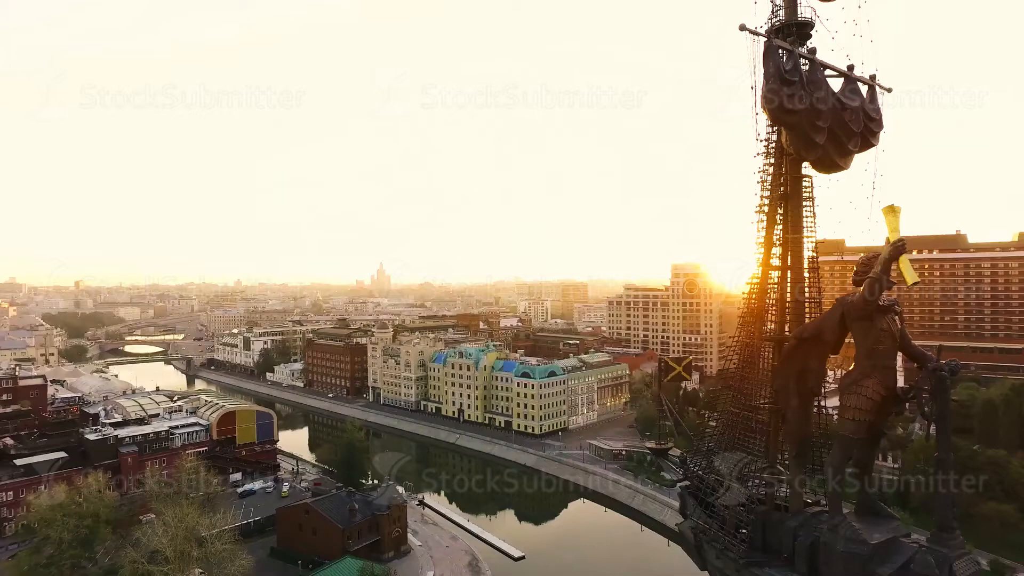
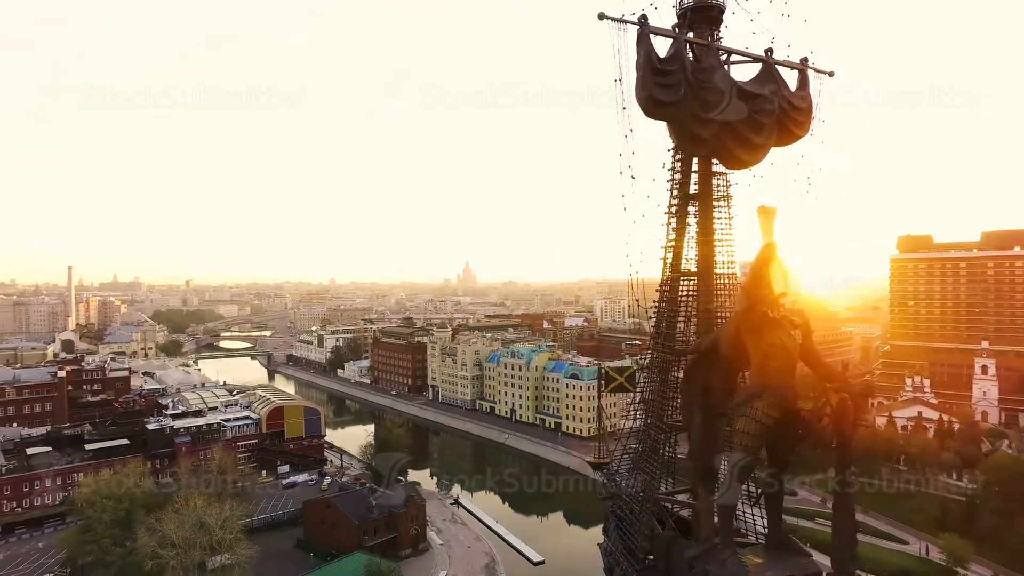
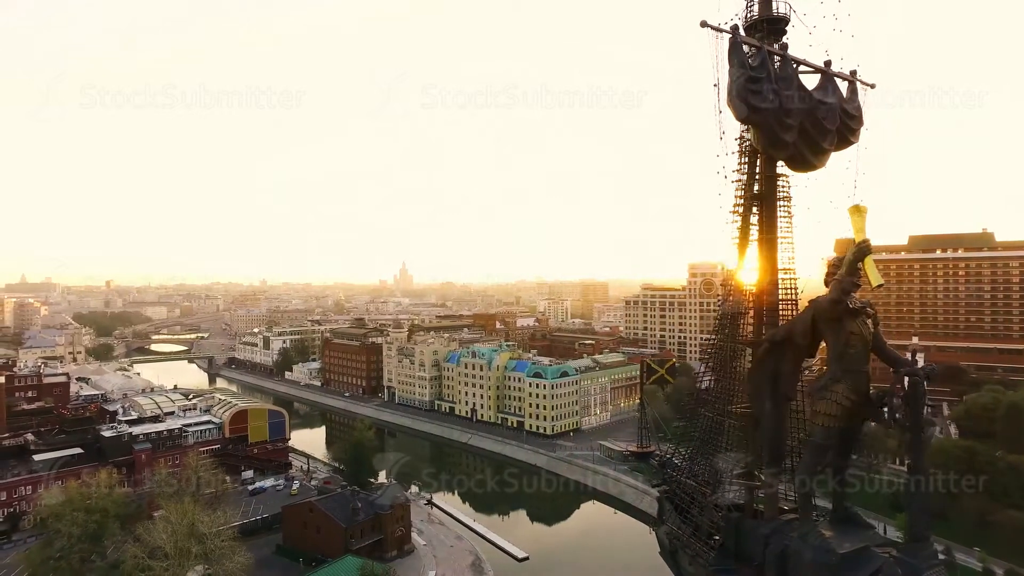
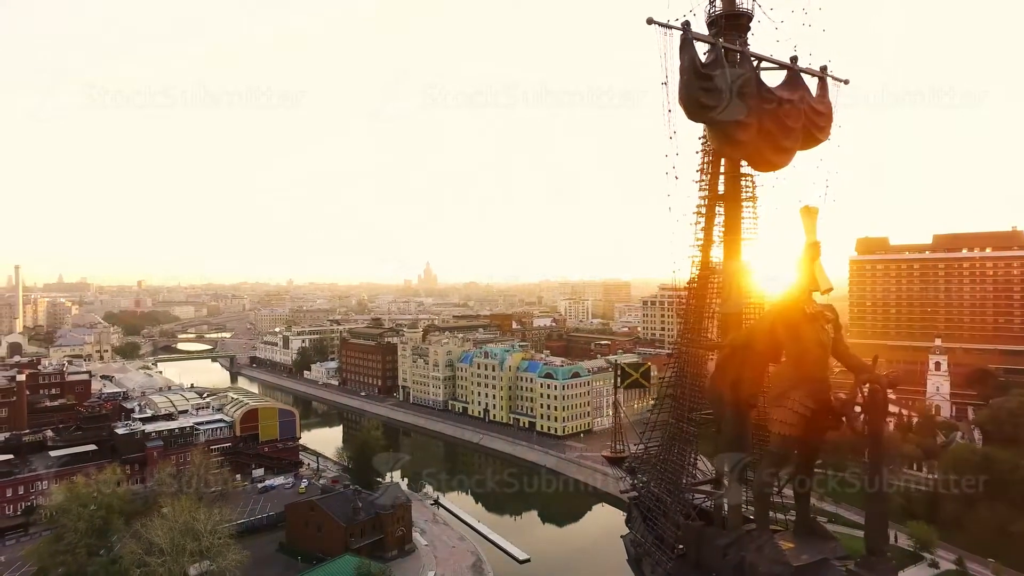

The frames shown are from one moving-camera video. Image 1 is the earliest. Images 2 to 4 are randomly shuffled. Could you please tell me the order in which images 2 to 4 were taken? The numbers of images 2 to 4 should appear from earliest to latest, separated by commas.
3, 4, 2
